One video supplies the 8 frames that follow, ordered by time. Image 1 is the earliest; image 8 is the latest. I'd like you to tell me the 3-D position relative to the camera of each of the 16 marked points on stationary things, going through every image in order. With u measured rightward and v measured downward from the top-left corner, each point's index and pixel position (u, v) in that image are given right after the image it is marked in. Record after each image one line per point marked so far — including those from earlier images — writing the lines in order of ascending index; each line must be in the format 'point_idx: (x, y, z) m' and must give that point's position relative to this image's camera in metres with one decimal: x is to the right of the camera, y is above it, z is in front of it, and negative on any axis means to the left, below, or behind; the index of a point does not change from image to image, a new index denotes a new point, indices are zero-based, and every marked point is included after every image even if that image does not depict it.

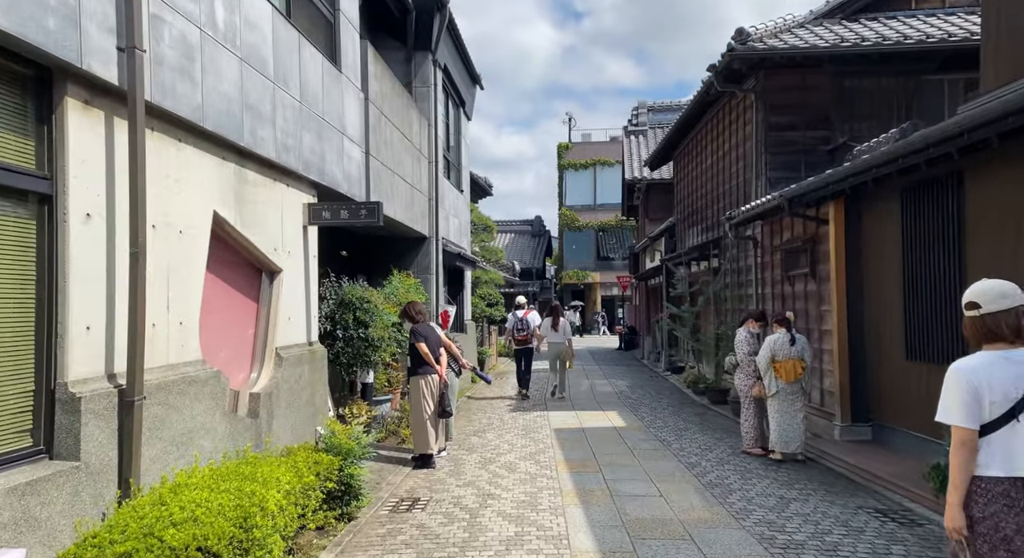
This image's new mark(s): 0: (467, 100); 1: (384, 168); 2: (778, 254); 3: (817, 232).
0: (-1.0, +3.8, +15.7) m
1: (-1.6, +1.3, +9.0) m
2: (+3.6, +0.4, +10.1) m
3: (+3.6, +0.5, +8.7) m
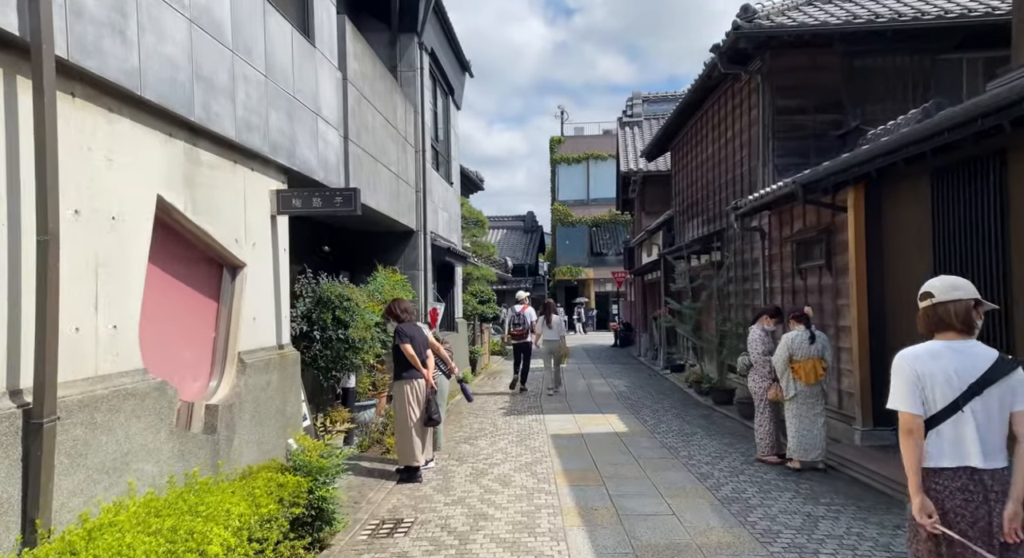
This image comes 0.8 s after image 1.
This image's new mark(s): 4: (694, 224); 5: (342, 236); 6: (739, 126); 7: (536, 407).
0: (-1.1, +3.9, +15.0) m
1: (-1.7, +1.4, +8.3) m
2: (+3.5, +0.4, +9.5) m
3: (+3.5, +0.6, +8.1) m
4: (+3.7, +1.1, +15.1) m
5: (-2.5, +0.6, +10.9) m
6: (+3.6, +2.4, +11.5) m
7: (+0.4, -1.9, +11.1) m
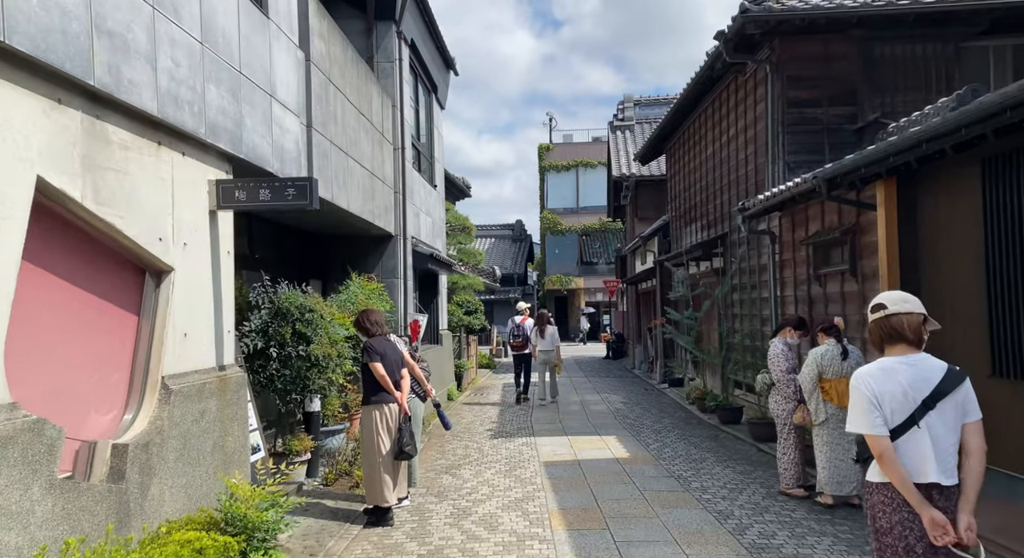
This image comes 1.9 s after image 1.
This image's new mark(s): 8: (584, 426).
0: (-1.4, +3.7, +14.2) m
1: (-1.8, +1.3, +7.4) m
2: (+3.4, +0.4, +8.6) m
3: (+3.3, +0.6, +7.2) m
4: (+3.5, +1.0, +14.2) m
5: (-2.7, +0.5, +9.9) m
6: (+3.4, +2.3, +10.6) m
7: (+0.2, -2.0, +10.2) m
8: (+1.0, -2.0, +10.3) m
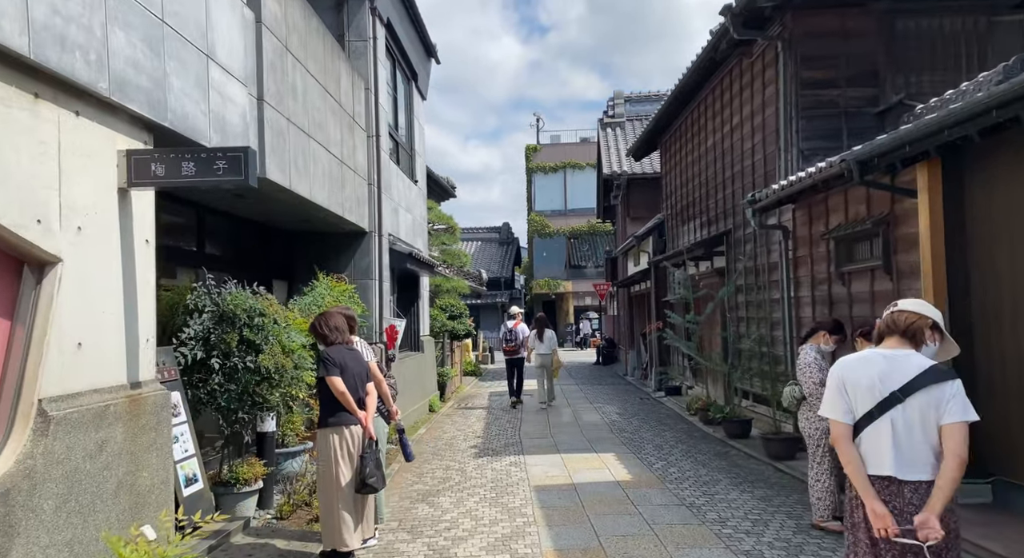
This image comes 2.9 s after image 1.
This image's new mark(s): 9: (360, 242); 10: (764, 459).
0: (-1.6, +3.6, +13.2) m
1: (-1.9, +1.3, +6.4) m
2: (+3.2, +0.4, +7.7) m
3: (+3.2, +0.6, +6.3) m
4: (+3.2, +1.0, +13.4) m
5: (-2.9, +0.5, +8.9) m
6: (+3.2, +2.3, +9.8) m
7: (0.0, -2.0, +9.2) m
8: (+0.8, -2.0, +9.3) m
9: (-1.9, +0.5, +9.4) m
10: (+2.7, -1.9, +7.9) m
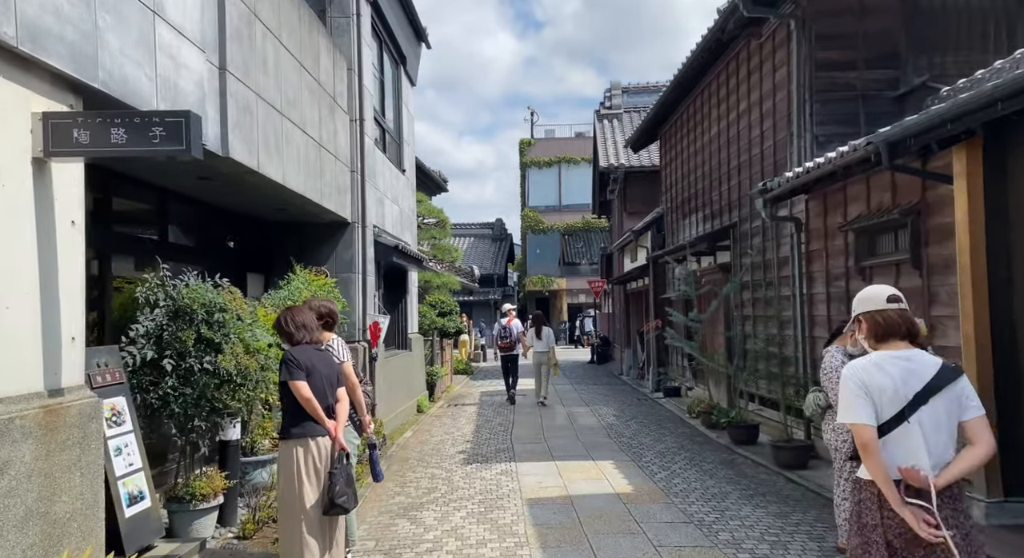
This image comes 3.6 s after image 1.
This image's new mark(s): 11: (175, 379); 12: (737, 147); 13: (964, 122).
0: (-1.8, +3.7, +12.6) m
1: (-2.0, +1.4, +5.8) m
2: (+3.2, +0.4, +7.2) m
3: (+3.2, +0.6, +5.8) m
4: (+3.1, +1.0, +12.8) m
5: (-3.0, +0.6, +8.3) m
6: (+3.1, +2.3, +9.2) m
7: (-0.1, -2.0, +8.7) m
8: (+0.7, -2.0, +8.7) m
9: (-2.0, +0.5, +8.8) m
10: (+2.6, -1.9, +7.3) m
11: (-2.2, -0.6, +4.9) m
12: (+3.1, +1.8, +10.3) m
13: (+2.9, +1.0, +4.8) m
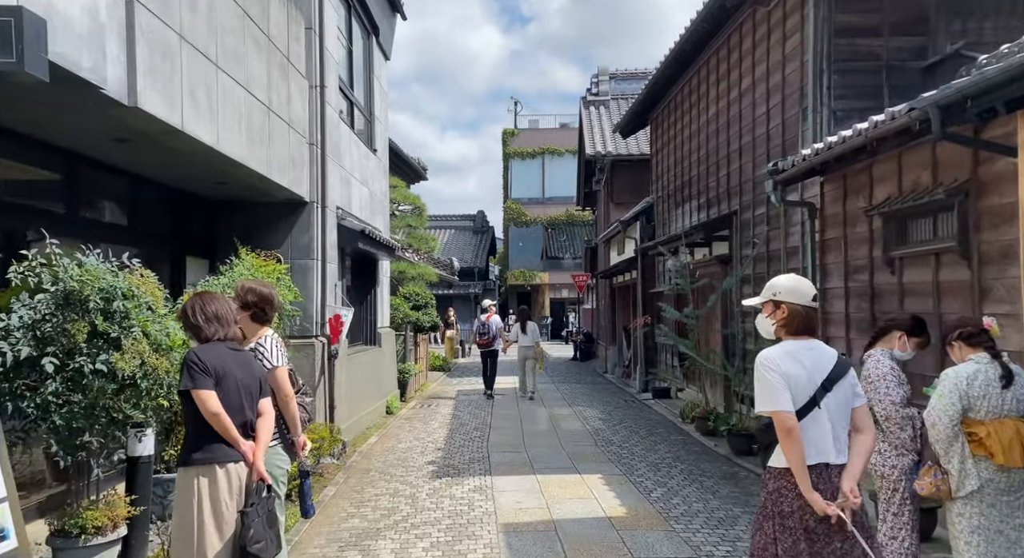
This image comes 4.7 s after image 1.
0: (-2.0, +3.9, +11.6) m
1: (-2.1, +1.5, +4.8) m
2: (+3.0, +0.5, +6.3) m
3: (+3.0, +0.7, +4.9) m
4: (+2.8, +1.1, +11.9) m
5: (-3.2, +0.7, +7.3) m
6: (+2.9, +2.4, +8.3) m
7: (-0.3, -1.9, +7.7) m
8: (+0.5, -1.9, +7.8) m
9: (-2.2, +0.7, +7.8) m
10: (+2.3, -1.8, +6.4) m
11: (-2.3, -0.5, +3.9) m
12: (+2.9, +1.9, +9.4) m
13: (+2.8, +1.1, +3.9) m
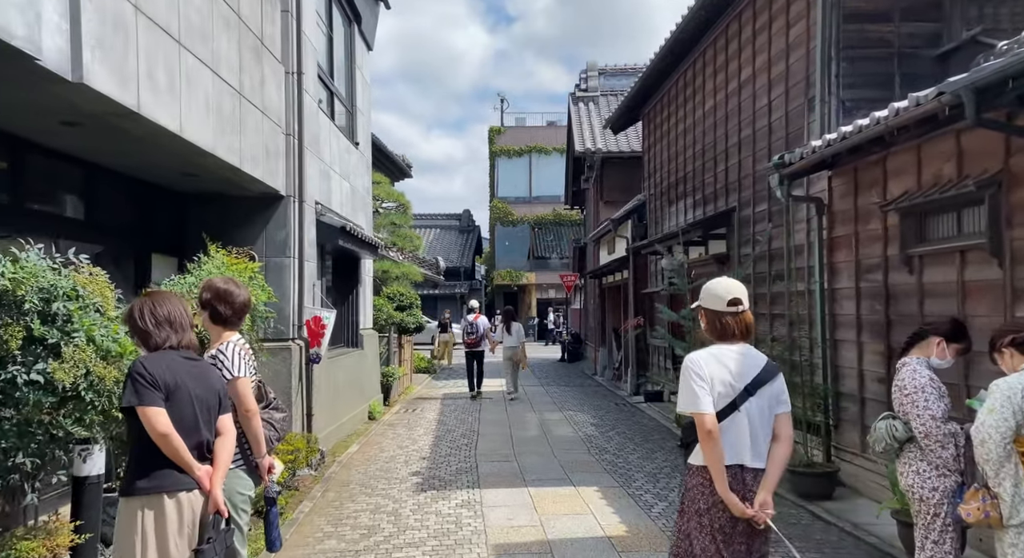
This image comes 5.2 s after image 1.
0: (-2.2, +3.9, +11.1) m
1: (-2.2, +1.5, +4.3) m
2: (+2.9, +0.5, +5.9) m
3: (+3.0, +0.7, +4.5) m
4: (+2.6, +1.1, +11.5) m
5: (-3.3, +0.7, +6.8) m
6: (+2.8, +2.4, +7.9) m
7: (-0.4, -1.9, +7.3) m
8: (+0.4, -1.9, +7.4) m
9: (-2.3, +0.7, +7.3) m
10: (+2.3, -1.8, +6.0) m
11: (-2.4, -0.5, +3.4) m
12: (+2.7, +1.9, +9.0) m
13: (+2.7, +1.1, +3.5) m
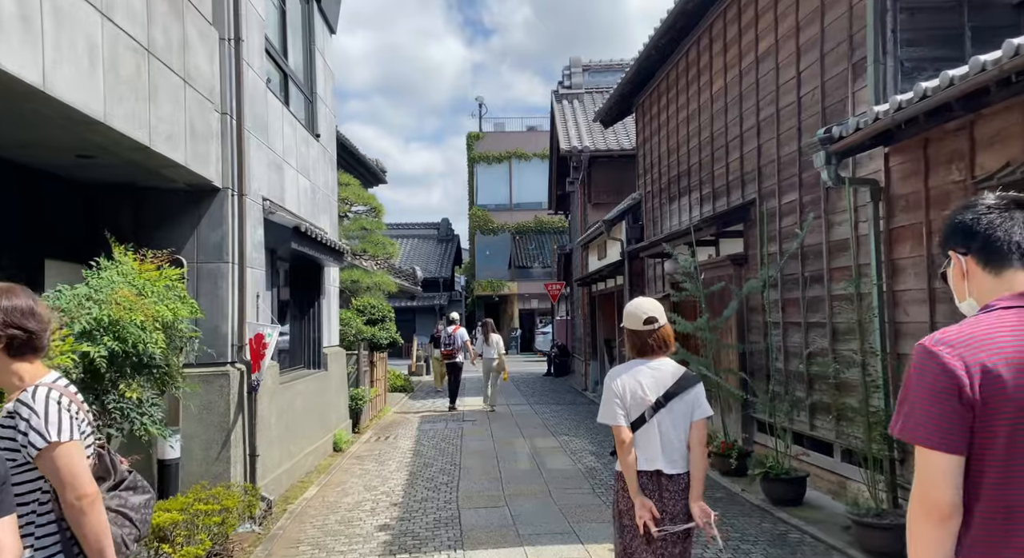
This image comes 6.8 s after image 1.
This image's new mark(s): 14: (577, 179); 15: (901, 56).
0: (-2.5, +3.8, +9.8) m
1: (-2.2, +1.5, +3.0) m
2: (+2.8, +0.5, +4.7) m
3: (+2.9, +0.7, +3.3) m
4: (+2.4, +1.0, +10.3) m
5: (-3.4, +0.7, +5.4) m
6: (+2.6, +2.4, +6.7) m
7: (-0.5, -1.9, +5.9) m
8: (+0.3, -1.9, +6.1) m
9: (-2.4, +0.6, +5.9) m
10: (+2.2, -1.8, +4.8) m
11: (-2.4, -0.5, +2.0) m
12: (+2.5, +1.9, +7.8) m
13: (+2.7, +1.1, +2.3) m
14: (+1.5, +2.3, +17.5) m
15: (+2.8, +1.6, +5.3) m
